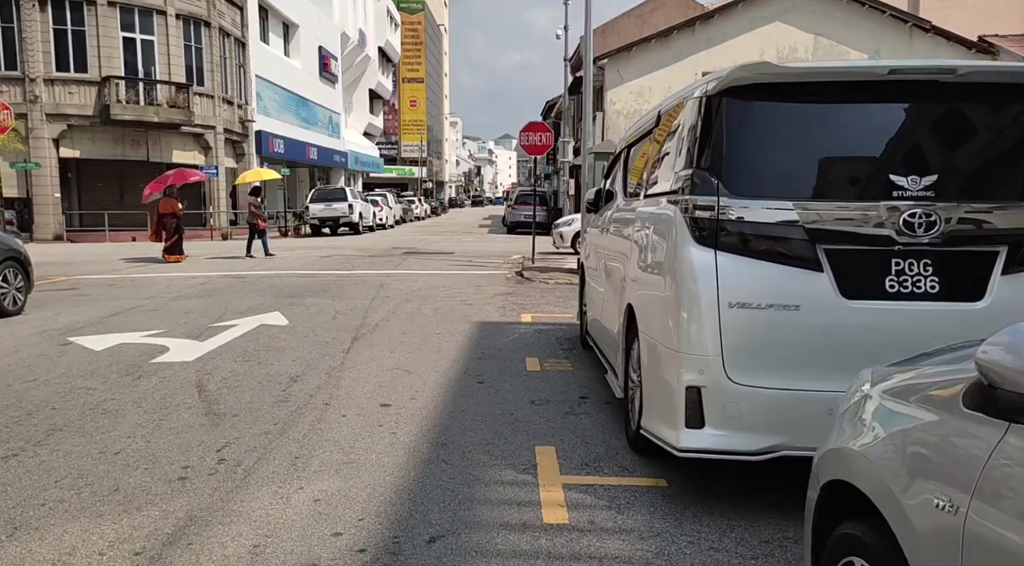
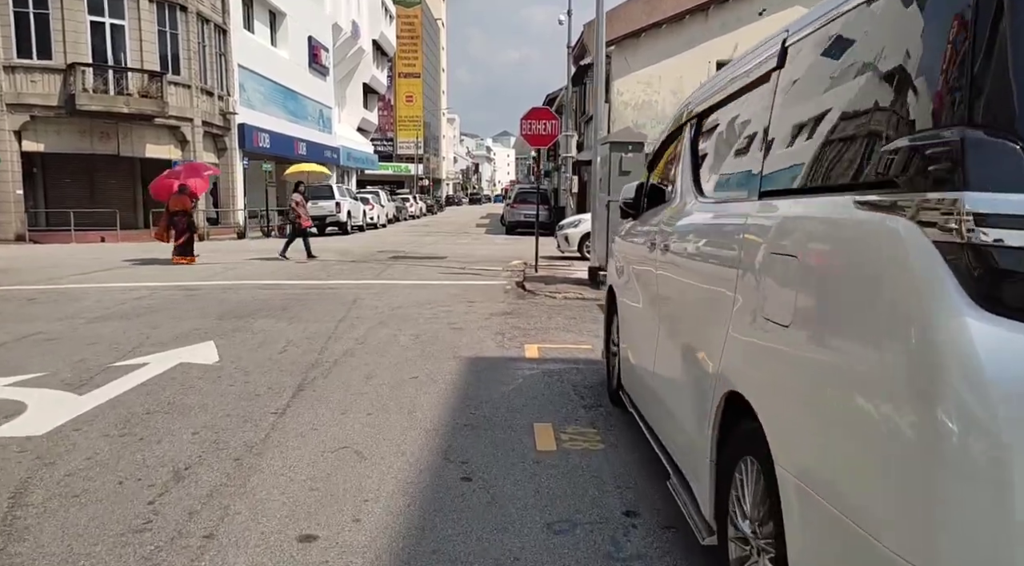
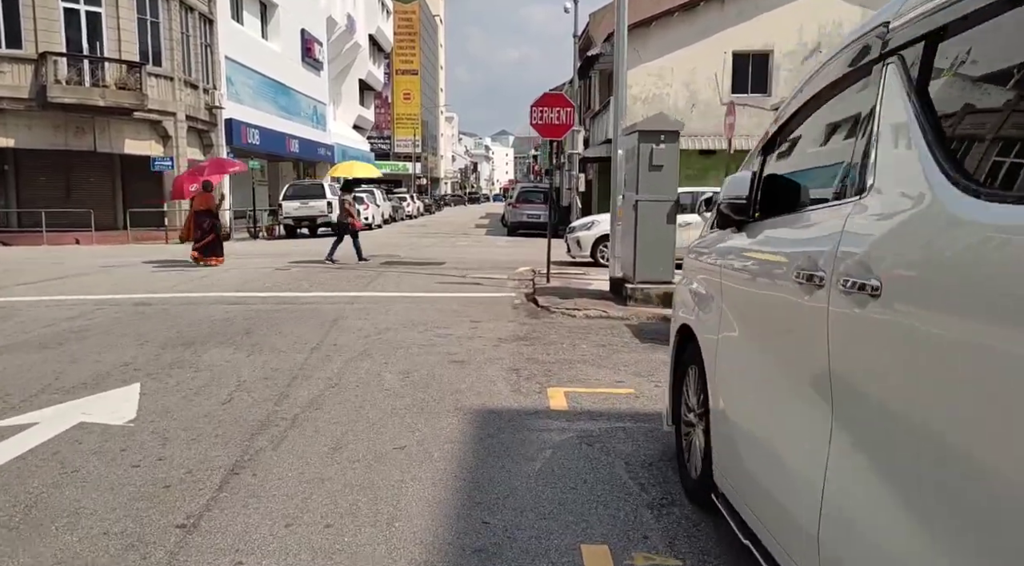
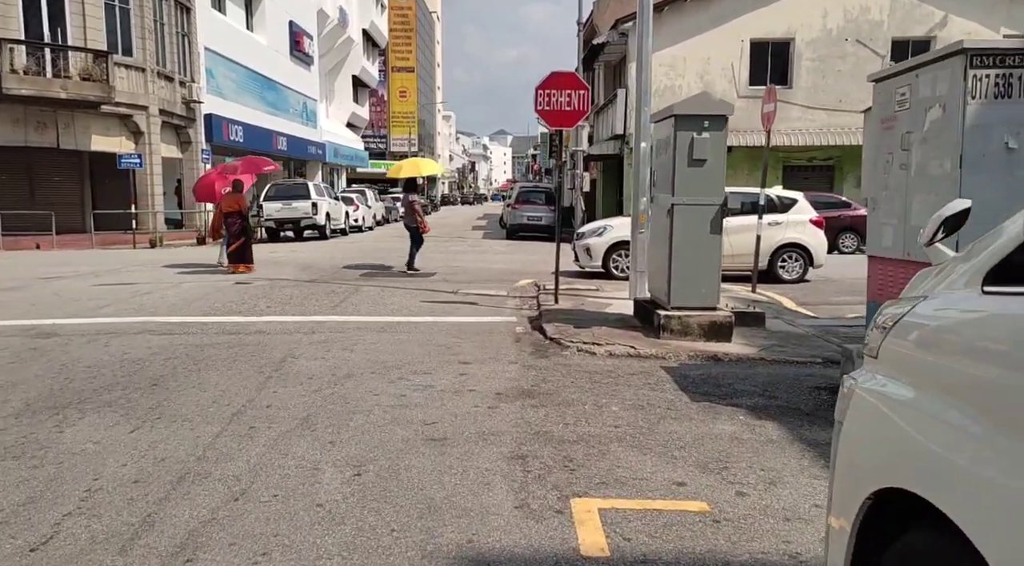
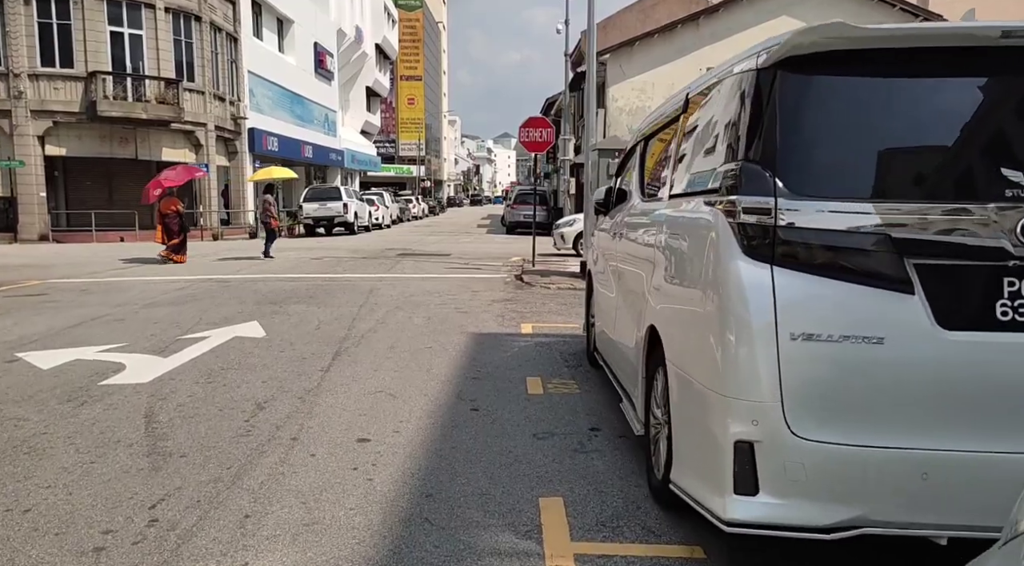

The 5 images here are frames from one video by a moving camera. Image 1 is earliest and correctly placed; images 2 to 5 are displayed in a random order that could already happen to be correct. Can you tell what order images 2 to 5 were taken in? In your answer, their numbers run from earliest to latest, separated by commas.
5, 2, 3, 4
